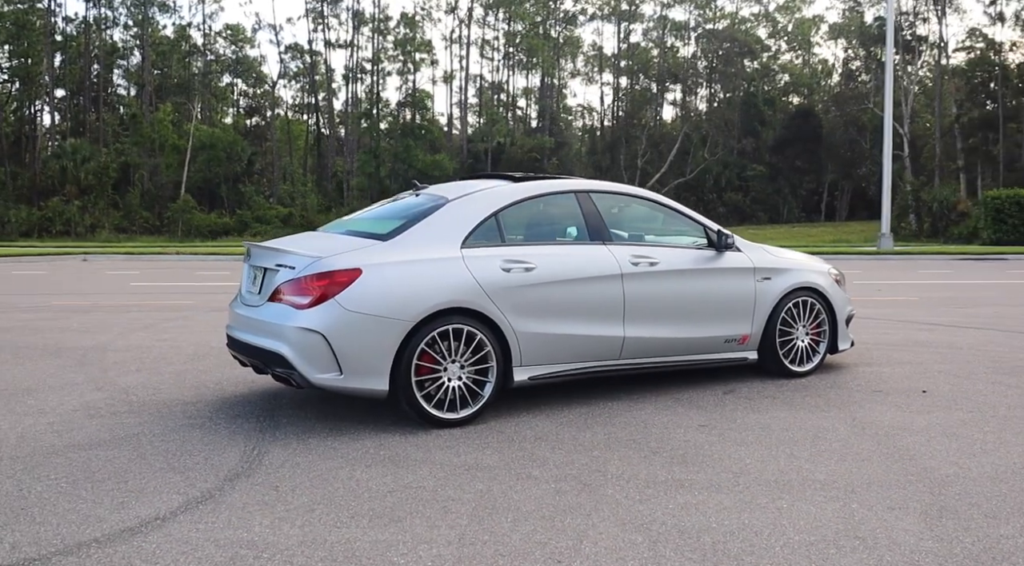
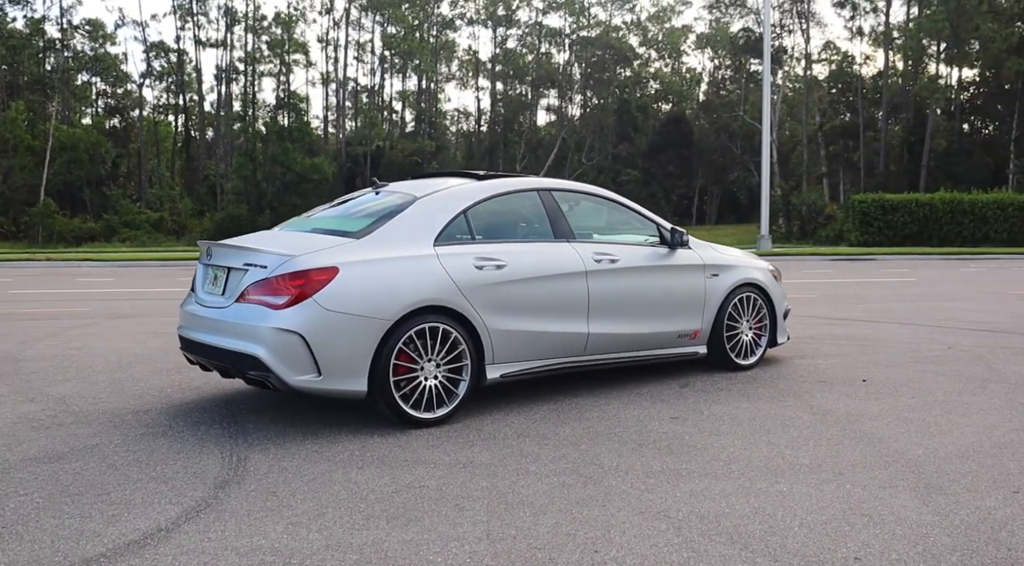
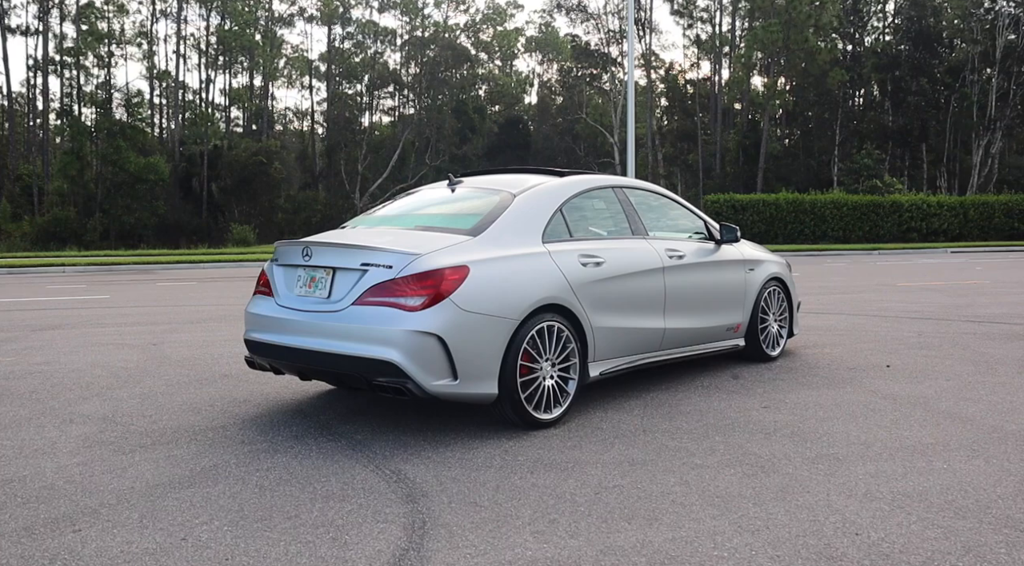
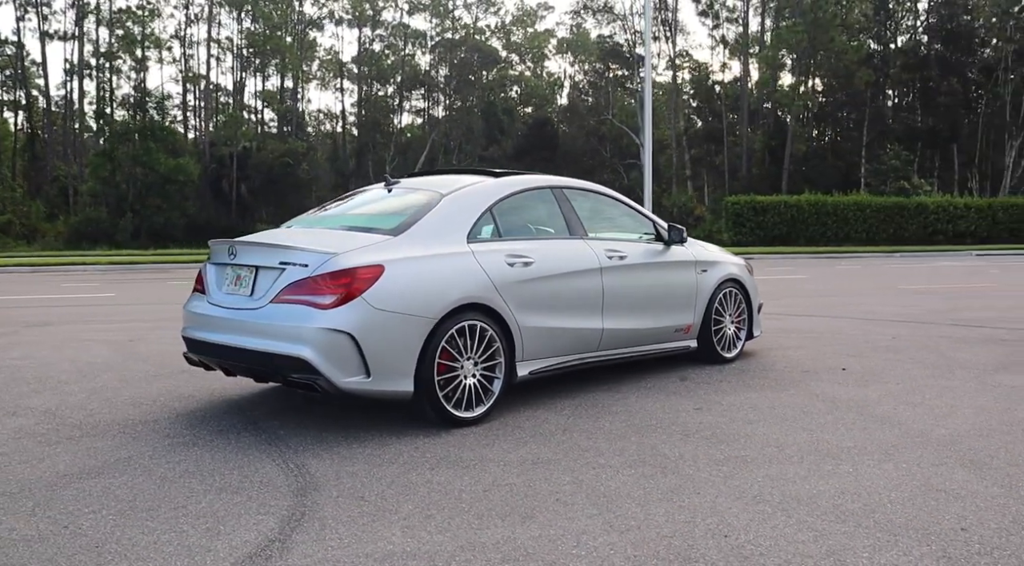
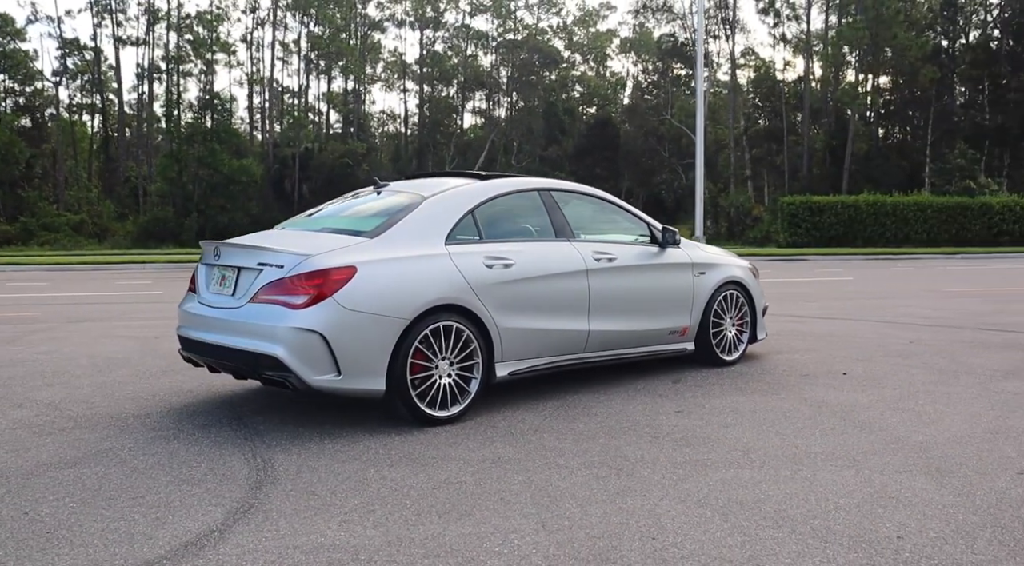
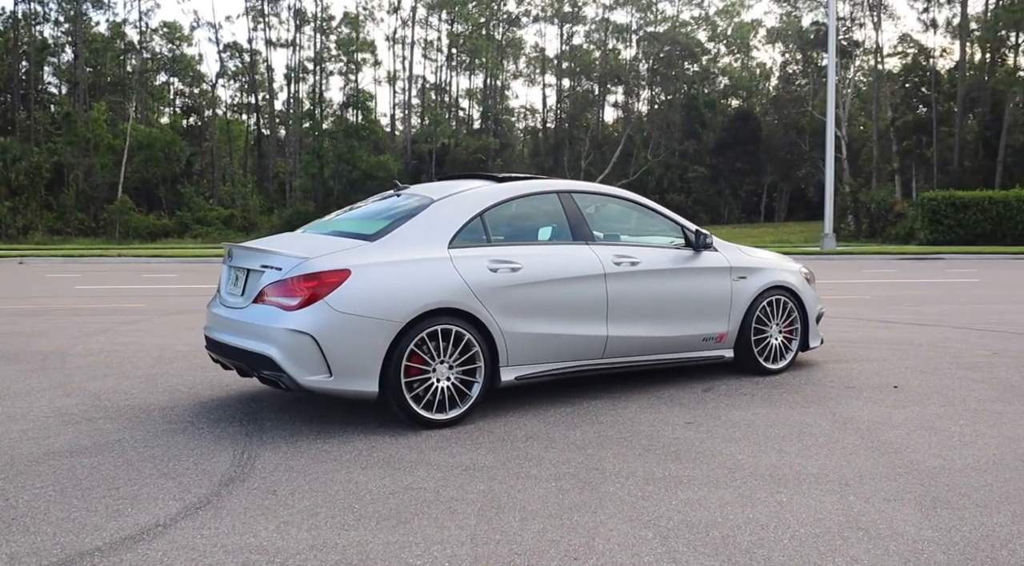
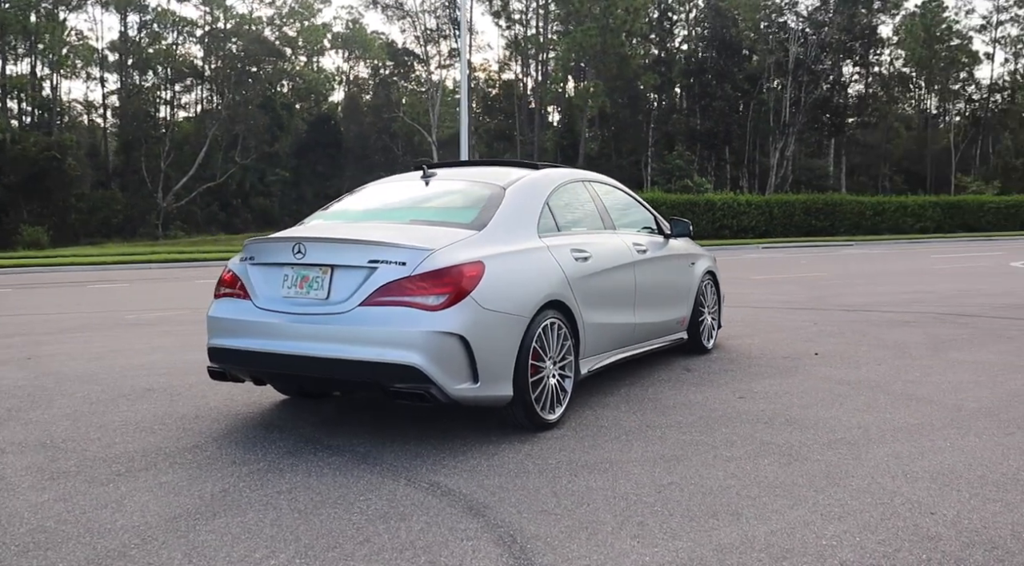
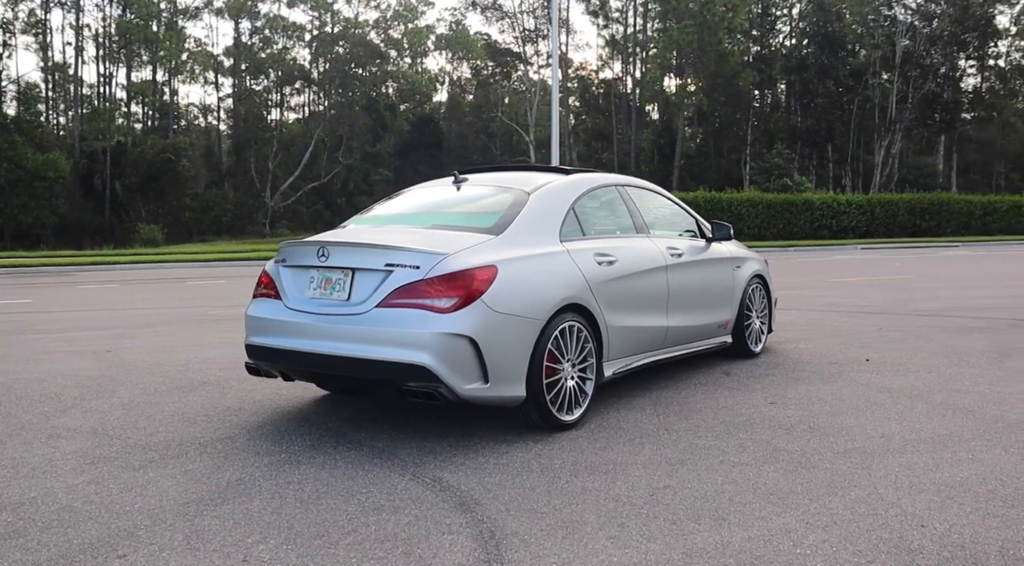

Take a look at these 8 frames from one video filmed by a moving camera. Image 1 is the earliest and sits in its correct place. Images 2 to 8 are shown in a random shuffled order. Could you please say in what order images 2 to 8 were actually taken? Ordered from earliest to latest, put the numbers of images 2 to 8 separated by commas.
6, 2, 5, 4, 3, 8, 7
